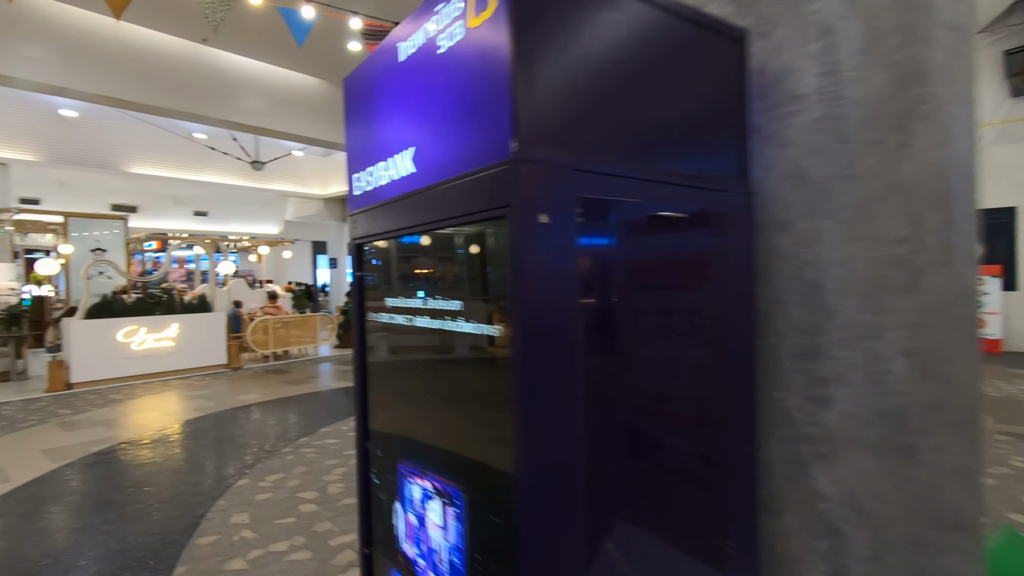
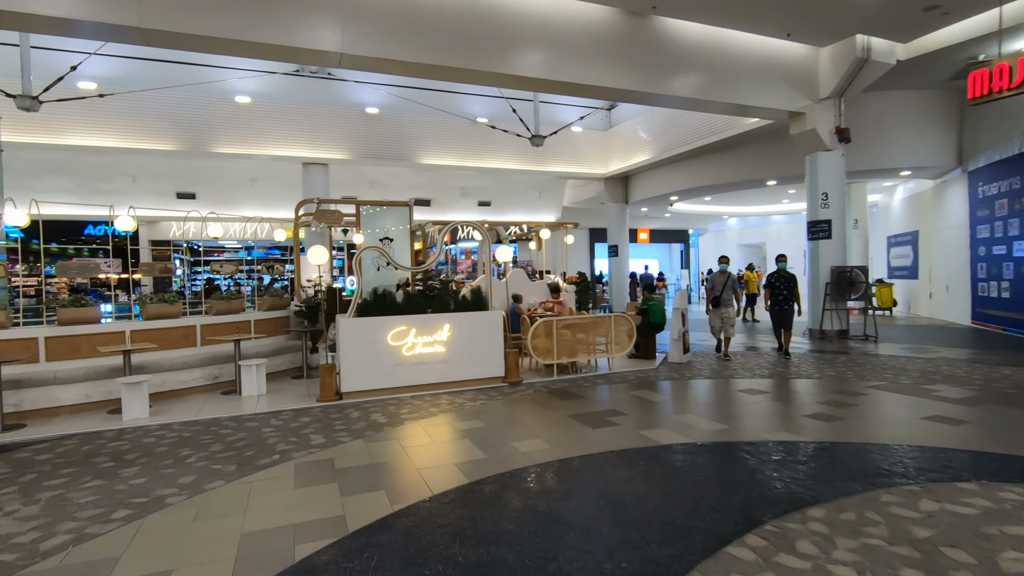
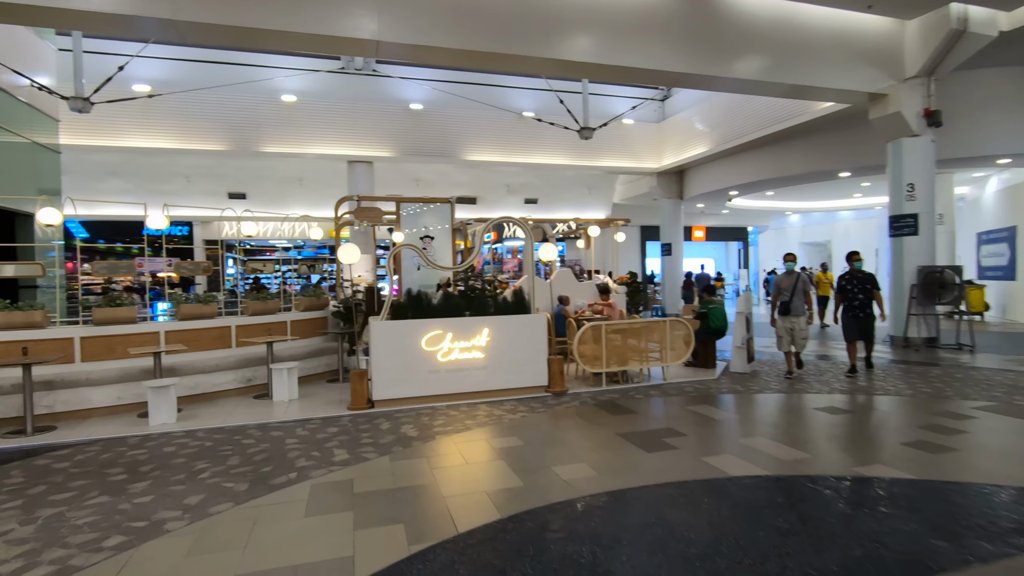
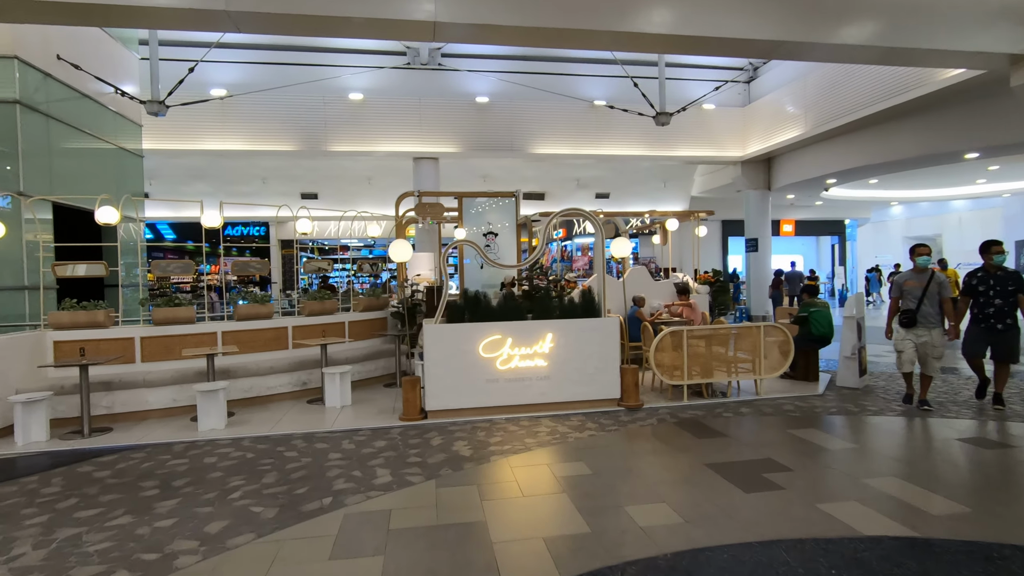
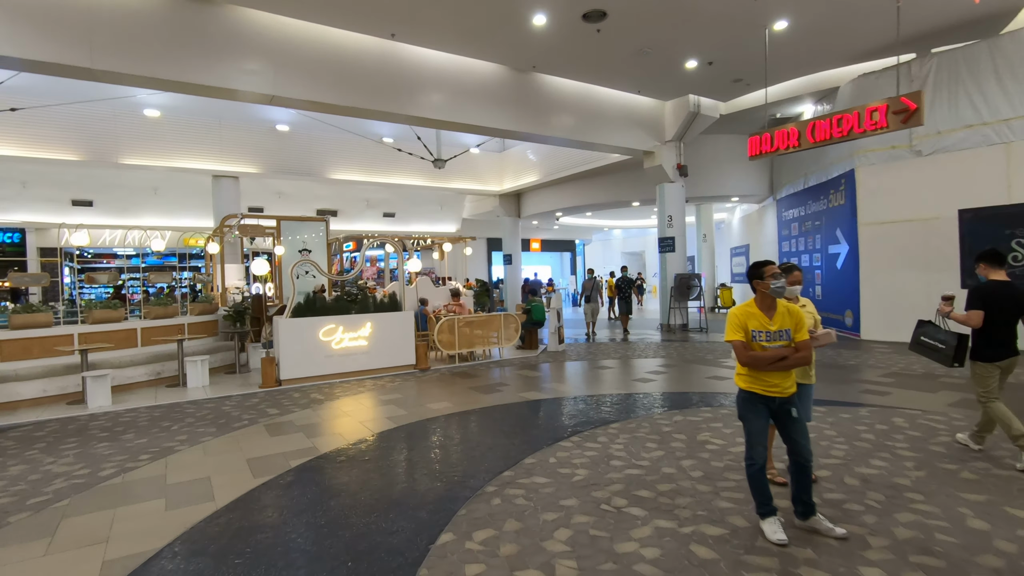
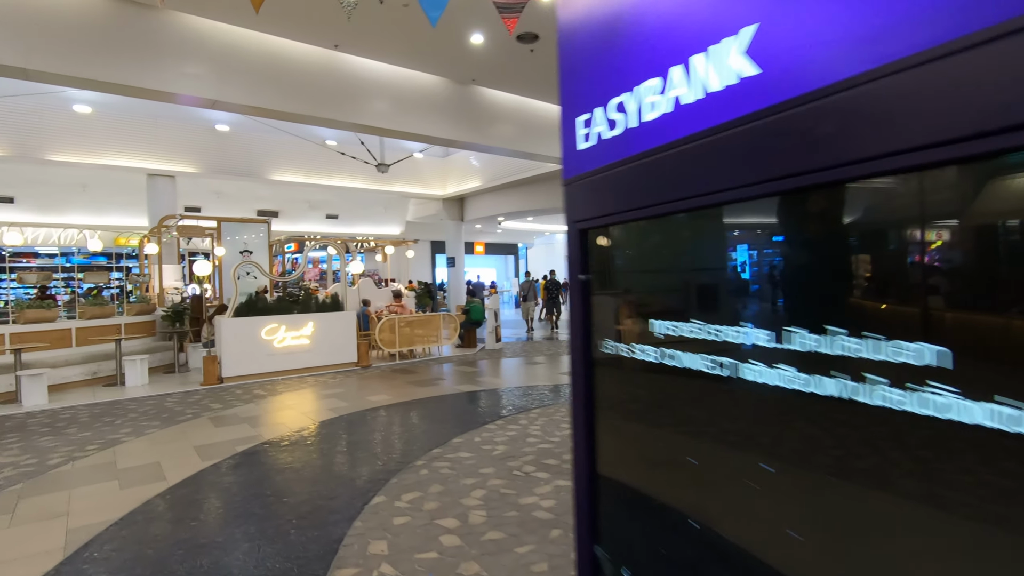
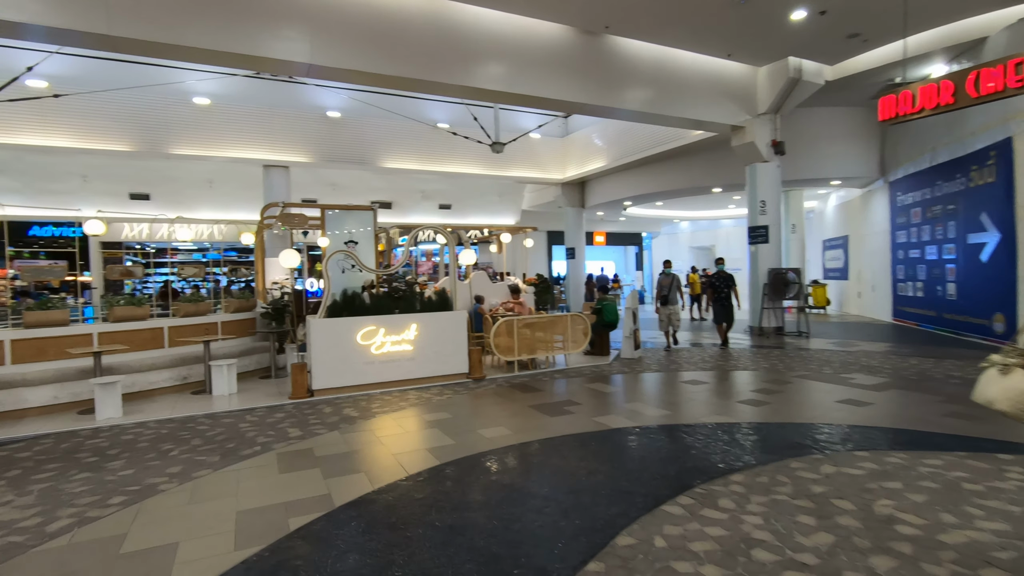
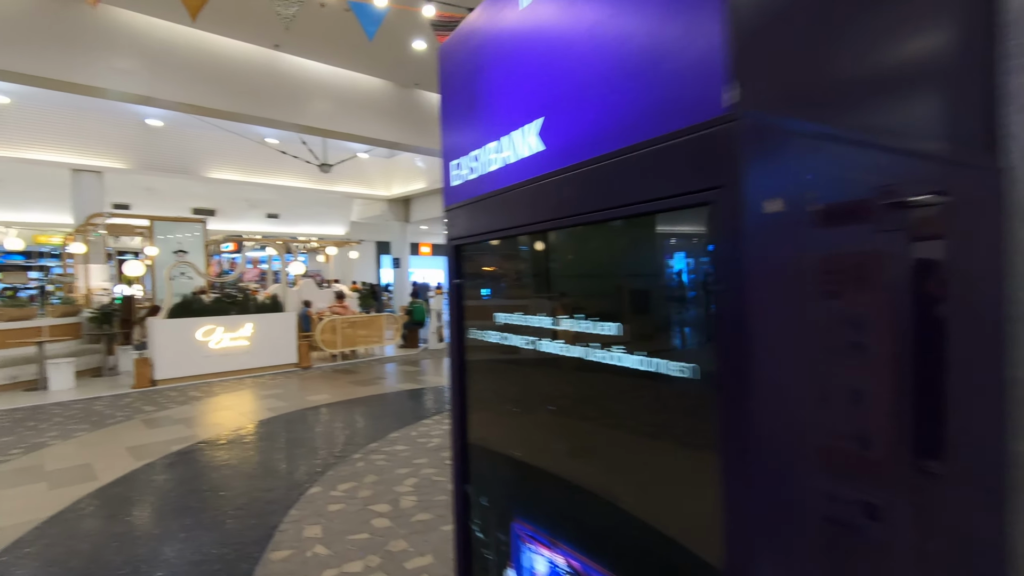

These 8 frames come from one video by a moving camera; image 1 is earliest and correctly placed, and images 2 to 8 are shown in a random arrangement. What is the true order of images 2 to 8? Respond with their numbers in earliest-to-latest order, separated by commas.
8, 6, 5, 7, 2, 3, 4
